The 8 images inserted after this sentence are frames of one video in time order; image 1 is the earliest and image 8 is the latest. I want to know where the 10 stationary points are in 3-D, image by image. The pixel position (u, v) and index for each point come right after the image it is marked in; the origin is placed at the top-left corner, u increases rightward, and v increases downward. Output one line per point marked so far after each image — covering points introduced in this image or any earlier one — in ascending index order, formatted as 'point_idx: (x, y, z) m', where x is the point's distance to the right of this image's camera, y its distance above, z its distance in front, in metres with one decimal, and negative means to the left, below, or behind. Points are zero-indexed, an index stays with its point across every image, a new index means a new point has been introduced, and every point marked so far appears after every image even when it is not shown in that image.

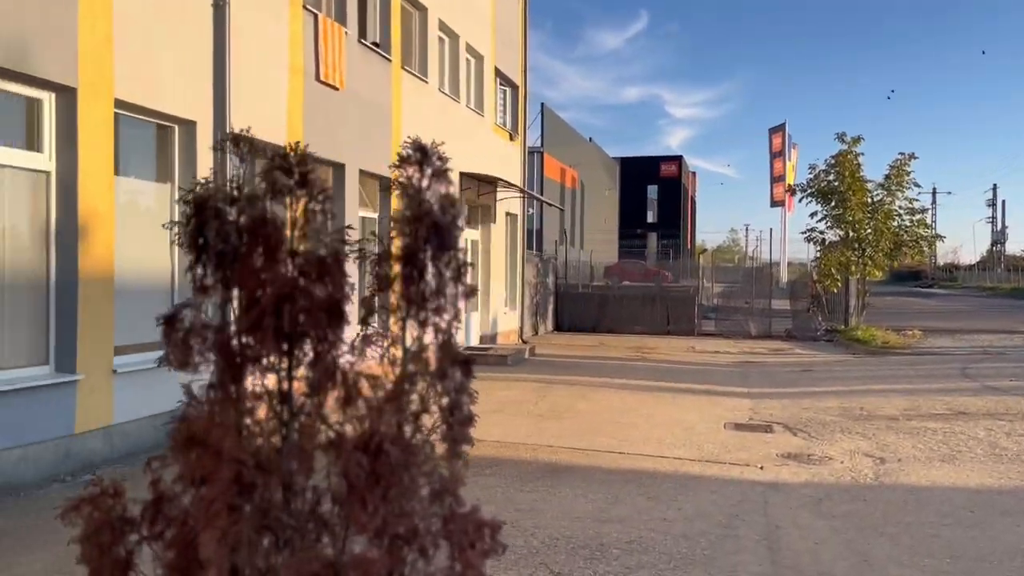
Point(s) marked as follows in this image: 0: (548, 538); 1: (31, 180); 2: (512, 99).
0: (+0.2, -1.4, +4.7) m
1: (-3.1, +0.7, +5.6) m
2: (0.0, +3.9, +17.6) m
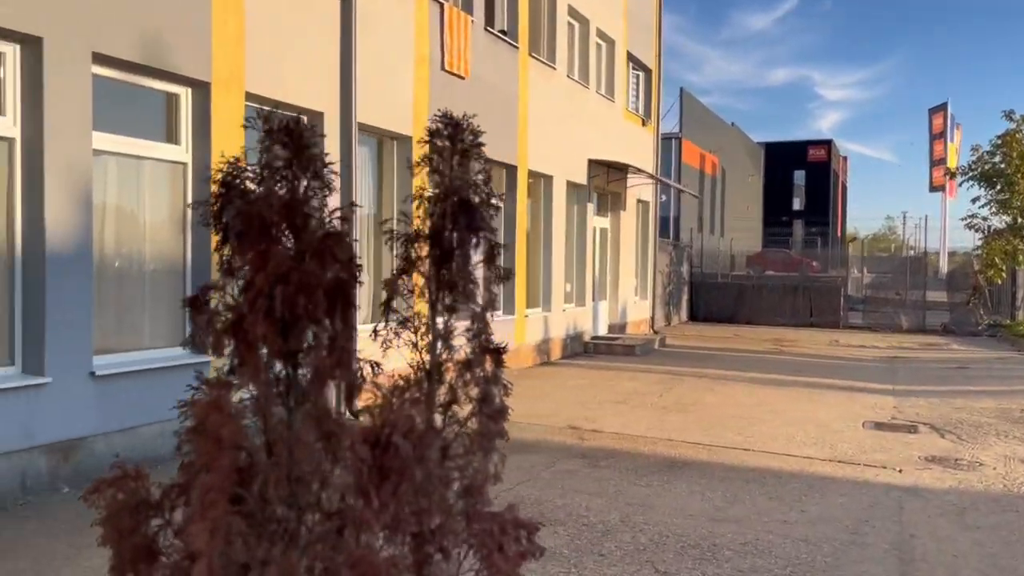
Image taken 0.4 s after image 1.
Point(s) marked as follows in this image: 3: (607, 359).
0: (+0.8, -1.3, +4.5) m
1: (-2.4, +0.8, +5.9) m
2: (+2.7, +4.1, +17.2) m
3: (+1.4, -1.1, +12.9) m
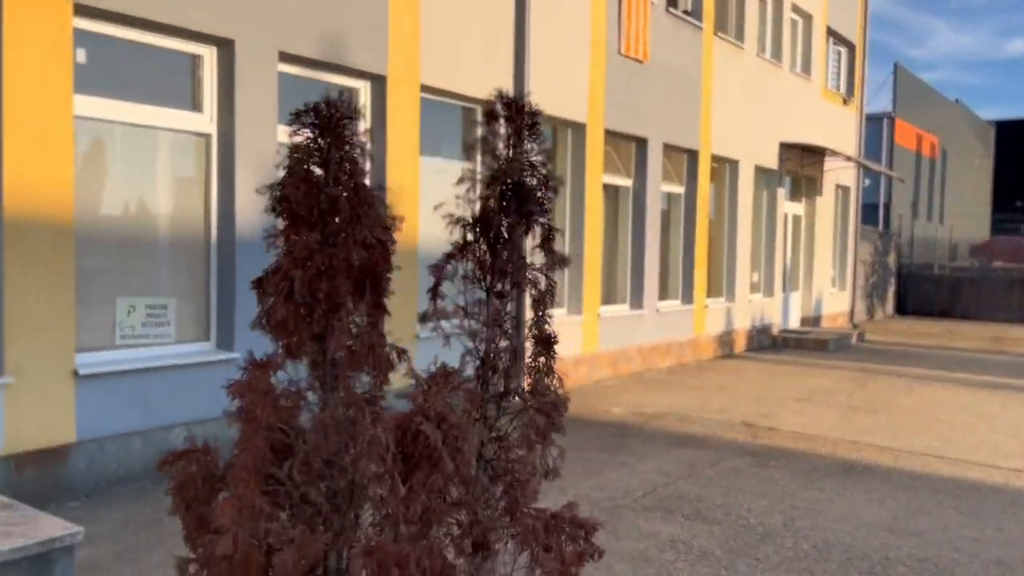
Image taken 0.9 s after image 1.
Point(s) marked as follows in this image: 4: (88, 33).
0: (+1.5, -1.2, +4.2) m
1: (-1.2, +0.9, +6.2) m
2: (+6.3, +4.3, +16.0) m
3: (+4.0, -0.9, +12.2) m
4: (-2.3, +1.4, +4.6) m
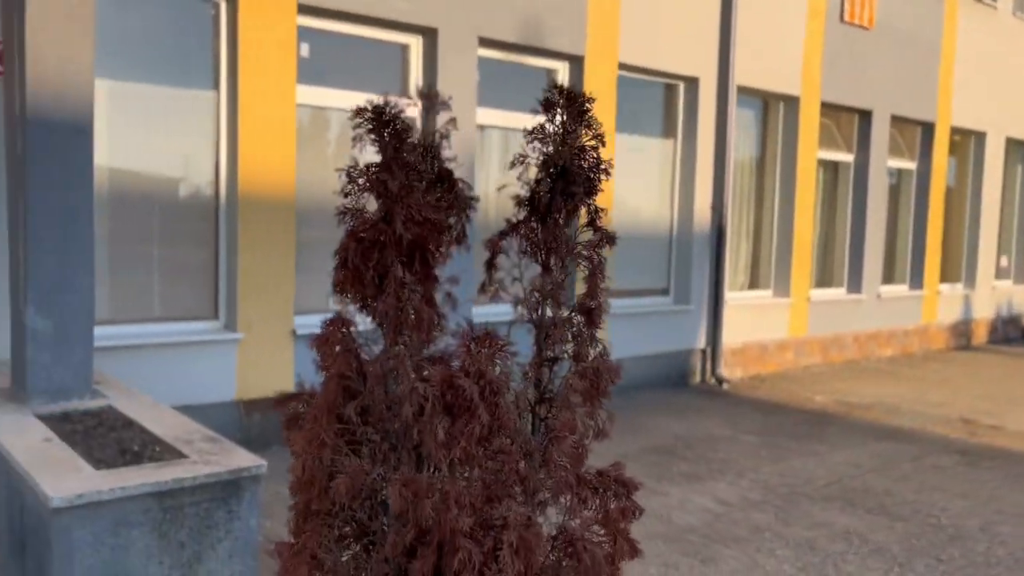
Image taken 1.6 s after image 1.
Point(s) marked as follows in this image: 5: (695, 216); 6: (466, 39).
0: (+2.3, -1.2, +3.9) m
1: (+0.3, +1.1, +6.4) m
2: (+10.1, +4.5, +13.9) m
3: (+6.8, -0.8, +10.9) m
4: (-1.2, +1.6, +5.2) m
5: (+1.6, +0.6, +7.3) m
6: (-0.3, +1.6, +5.7) m
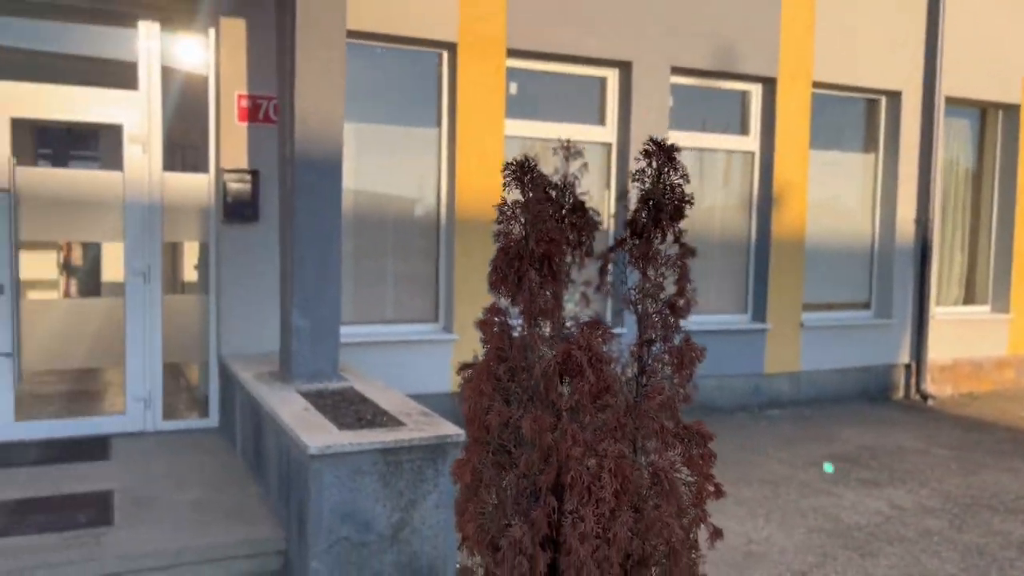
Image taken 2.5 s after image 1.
0: (+3.1, -1.2, +3.7) m
1: (+1.8, +1.0, +6.8) m
2: (+13.2, +4.2, +11.5) m
3: (+9.2, -1.0, +9.4) m
4: (0.0, +1.5, +5.9) m
5: (+3.3, +0.5, +7.3) m
6: (+1.1, +1.6, +6.1) m
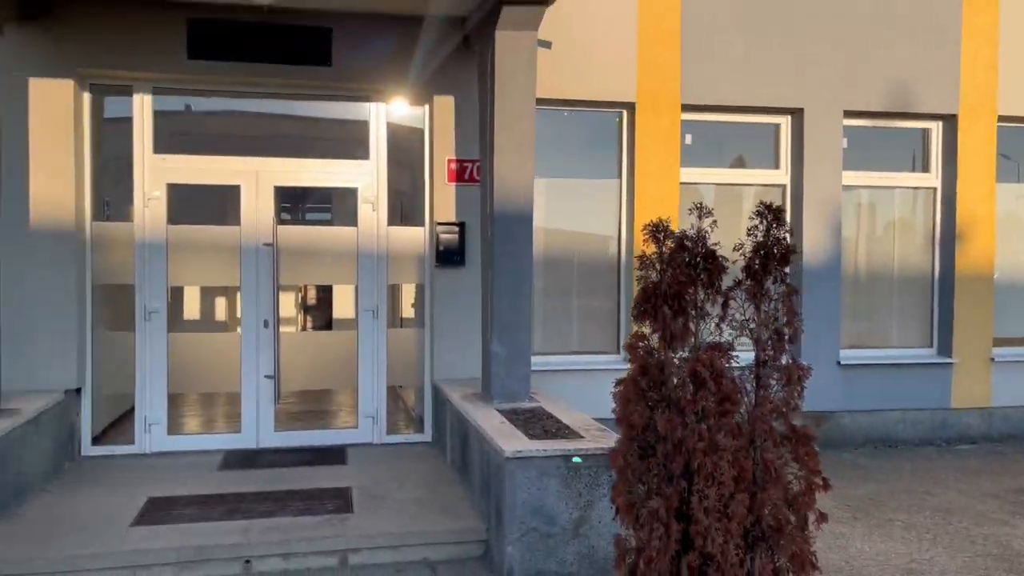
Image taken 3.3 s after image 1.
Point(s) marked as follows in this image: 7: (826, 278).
0: (+3.8, -1.4, +3.5) m
1: (+3.2, +0.7, +6.8) m
2: (+15.5, +3.8, +9.0) m
3: (+11.1, -1.3, +7.6) m
4: (+1.3, +1.2, +6.4) m
5: (+4.8, +0.2, +7.0) m
6: (+2.4, +1.3, +6.4) m
7: (+2.4, +0.1, +6.5) m
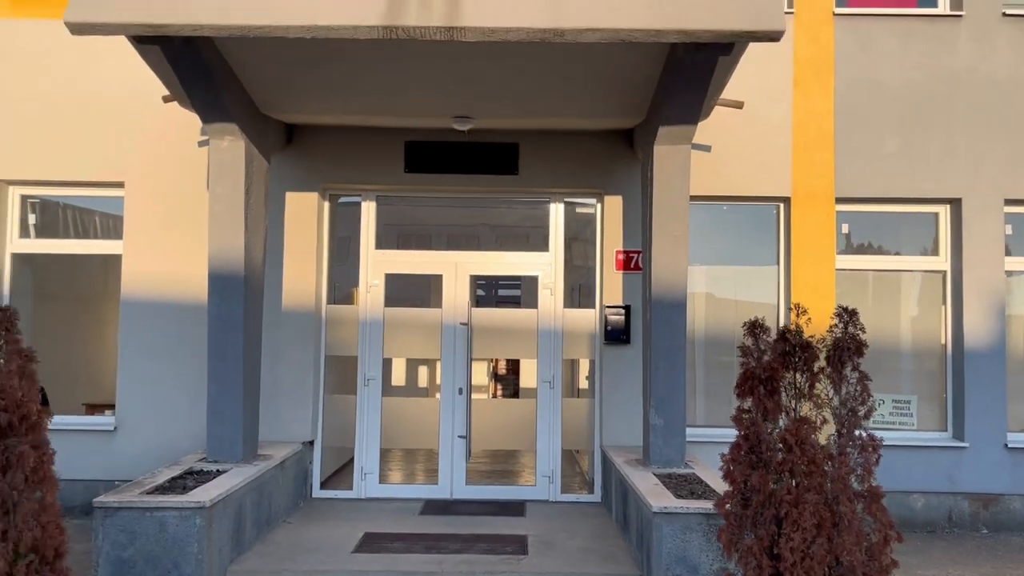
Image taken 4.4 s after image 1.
0: (+4.4, -1.8, +3.3) m
1: (+4.6, +0.1, +6.8) m
2: (+17.1, +3.0, +6.4) m
3: (+12.4, -2.0, +5.7) m
4: (+2.7, +0.6, +6.9) m
5: (+6.2, -0.5, +6.6) m
6: (+3.7, +0.7, +6.7) m
7: (+3.7, -0.6, +6.6) m
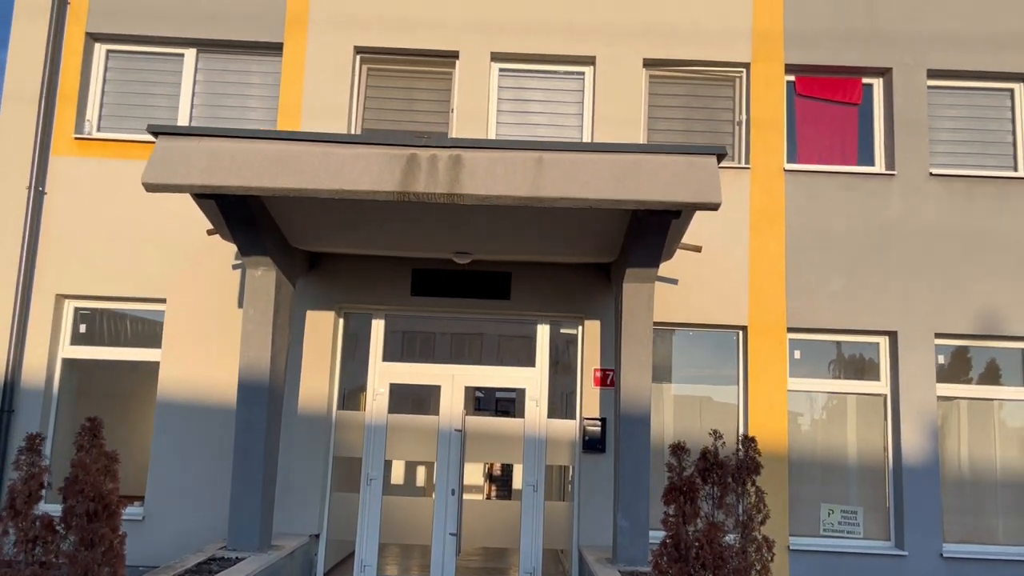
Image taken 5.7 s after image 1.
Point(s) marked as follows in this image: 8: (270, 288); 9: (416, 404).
0: (+4.2, -2.5, +3.9) m
1: (+4.5, -1.1, +7.7) m
2: (+17.1, +1.6, +7.6) m
3: (+12.3, -3.2, +6.3) m
4: (+2.6, -0.5, +7.8) m
5: (+6.1, -1.6, +7.4) m
6: (+3.6, -0.4, +7.6) m
7: (+3.6, -1.6, +7.4) m
8: (-1.9, 0.0, +6.7) m
9: (-0.9, -1.1, +7.8) m
